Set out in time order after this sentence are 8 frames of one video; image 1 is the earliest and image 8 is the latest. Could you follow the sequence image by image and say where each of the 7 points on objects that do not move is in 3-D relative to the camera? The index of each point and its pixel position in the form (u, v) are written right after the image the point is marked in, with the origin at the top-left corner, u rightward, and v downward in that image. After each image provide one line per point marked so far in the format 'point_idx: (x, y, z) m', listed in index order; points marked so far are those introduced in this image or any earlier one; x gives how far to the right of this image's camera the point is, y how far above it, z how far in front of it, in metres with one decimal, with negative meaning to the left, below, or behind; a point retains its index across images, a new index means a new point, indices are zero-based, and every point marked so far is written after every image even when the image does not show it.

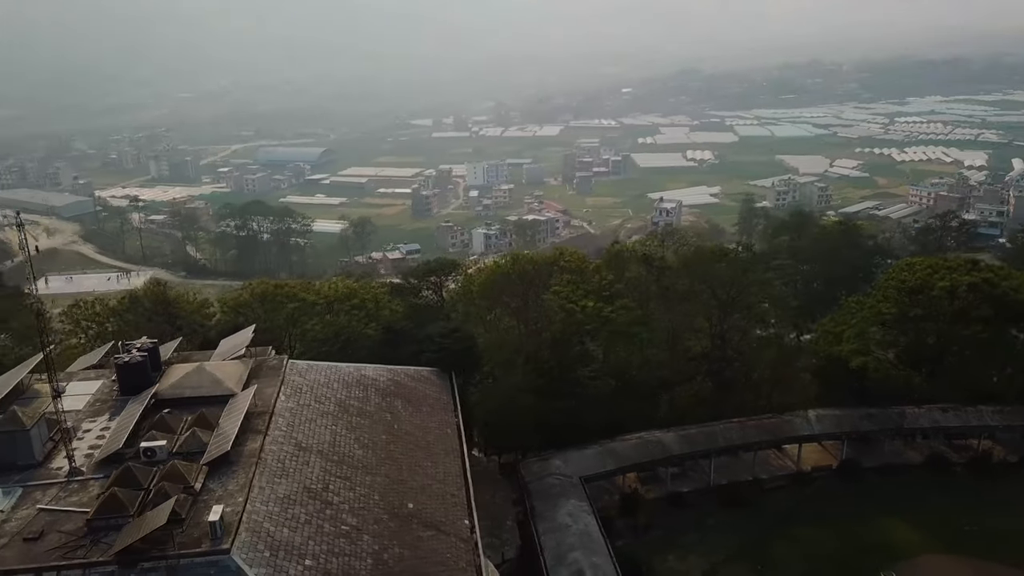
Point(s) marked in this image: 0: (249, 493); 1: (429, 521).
0: (-4.9, -3.8, +15.5) m
1: (-1.7, -5.0, +17.9) m
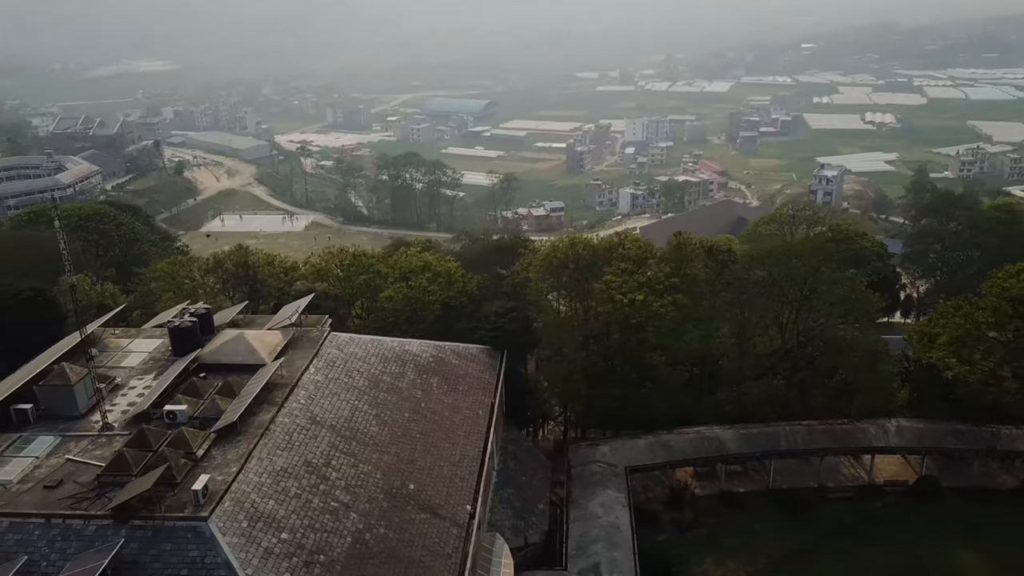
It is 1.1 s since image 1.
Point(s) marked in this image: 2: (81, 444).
0: (-5.3, -3.5, +16.7) m
1: (-1.9, -4.8, +18.5) m
2: (-8.9, -3.2, +17.3) m
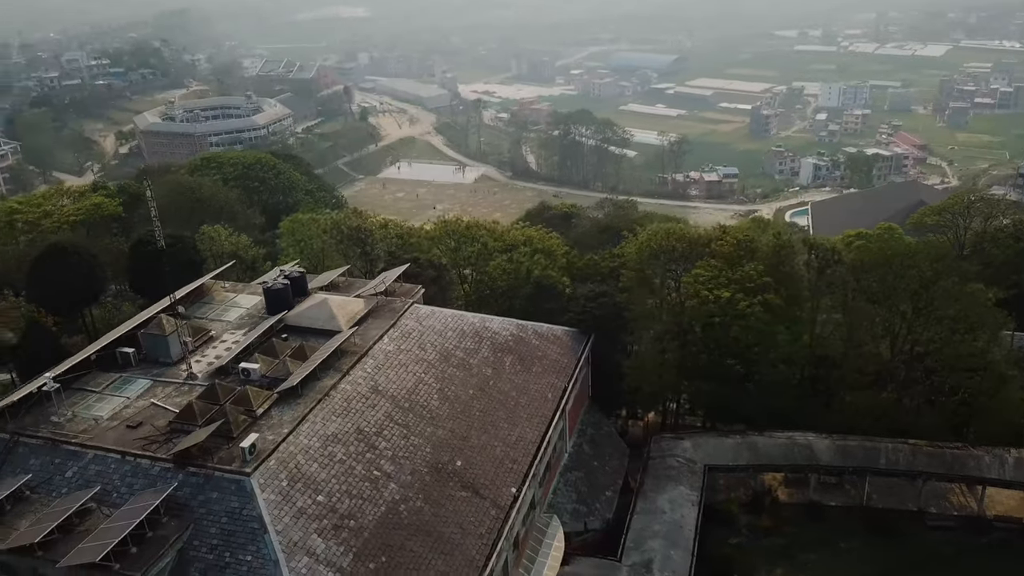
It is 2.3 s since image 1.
0: (-4.6, -2.9, +18.0) m
1: (-0.9, -4.4, +19.2) m
2: (-7.9, -2.4, +19.3) m
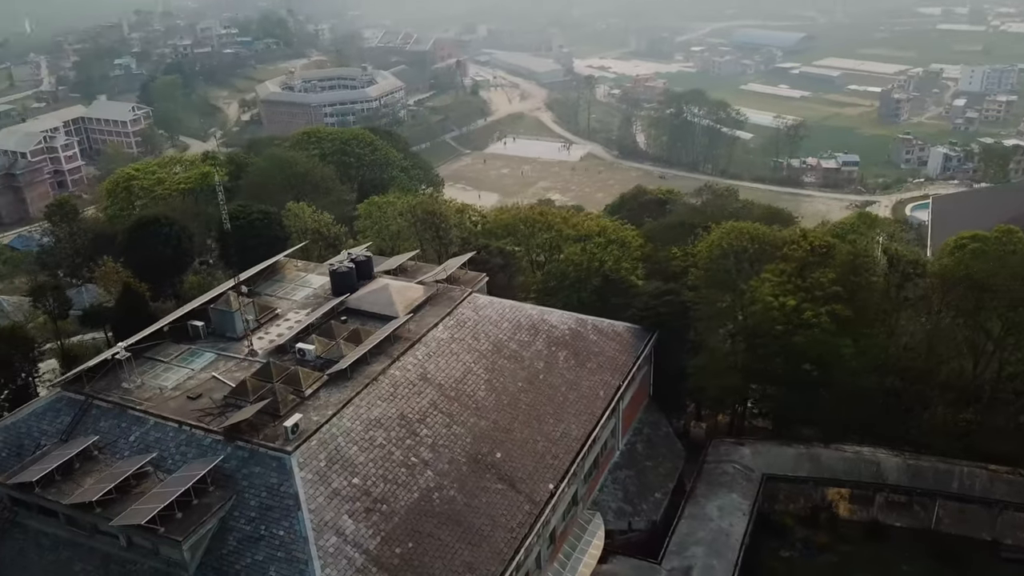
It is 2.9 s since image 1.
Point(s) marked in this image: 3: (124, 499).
0: (-3.8, -2.7, +18.7) m
1: (-0.1, -4.3, +19.5) m
2: (-6.9, -1.9, +20.4) m
3: (-7.8, -4.2, +16.9) m
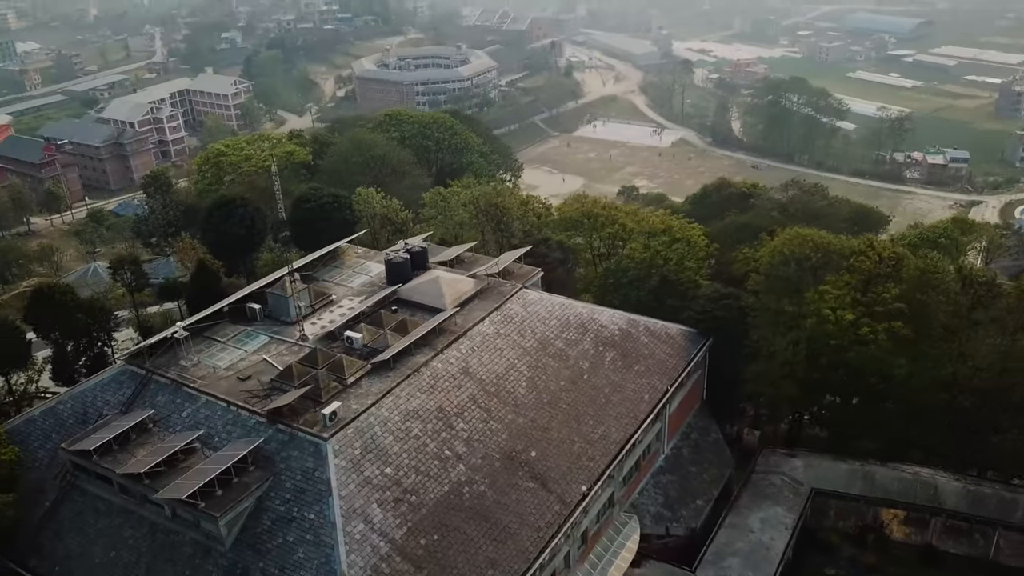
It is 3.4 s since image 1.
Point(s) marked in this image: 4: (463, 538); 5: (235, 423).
0: (-3.0, -2.5, +19.2) m
1: (+0.7, -4.4, +19.6) m
2: (-5.9, -1.5, +21.2) m
3: (-7.2, -3.9, +17.9) m
4: (-1.0, -5.2, +17.5) m
5: (-6.2, -3.0, +18.8) m
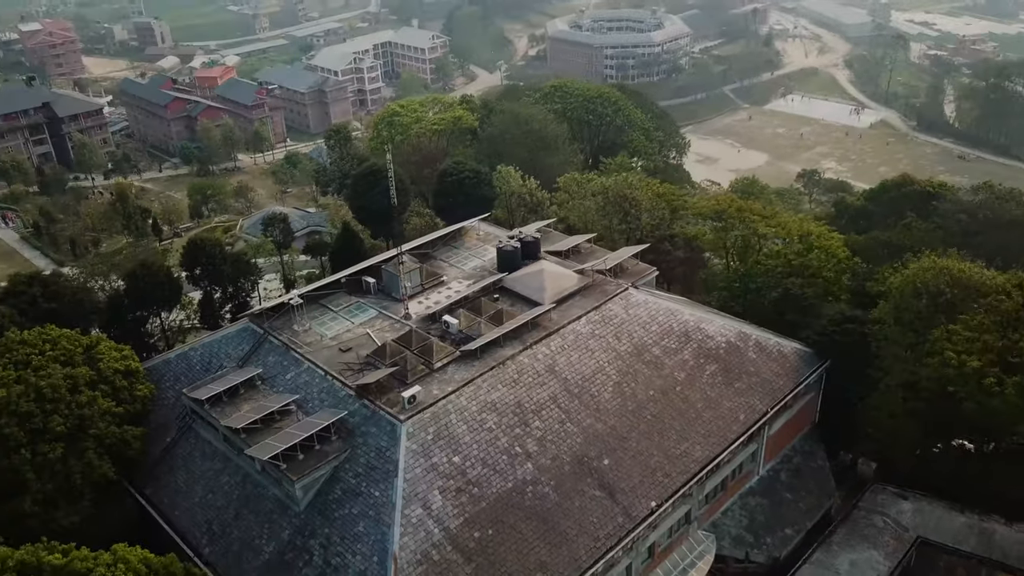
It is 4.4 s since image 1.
0: (-1.2, -2.4, +19.9) m
1: (+2.3, -4.6, +19.6) m
2: (-3.5, -1.0, +22.3) m
3: (-5.7, -3.3, +19.5) m
4: (+0.1, -5.3, +18.0) m
5: (-4.4, -2.5, +20.2) m
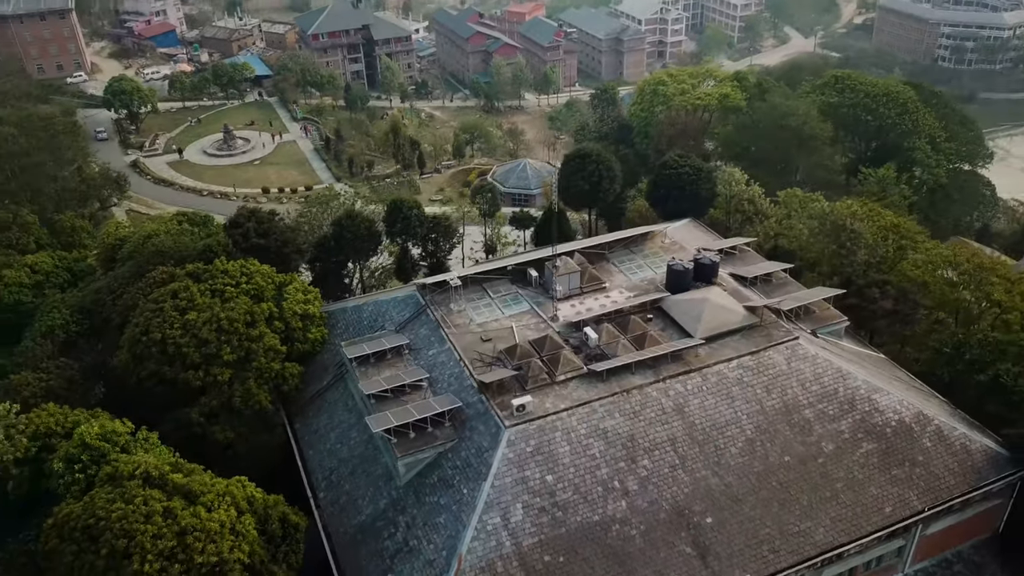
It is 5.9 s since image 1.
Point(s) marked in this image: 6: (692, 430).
0: (+1.5, -2.8, +19.7) m
1: (+4.3, -5.7, +18.6) m
2: (+0.5, -0.9, +22.6) m
3: (-3.0, -2.8, +20.9) m
4: (+1.6, -6.0, +17.8) m
5: (-1.4, -2.3, +21.0) m
6: (+4.3, -3.4, +20.0) m
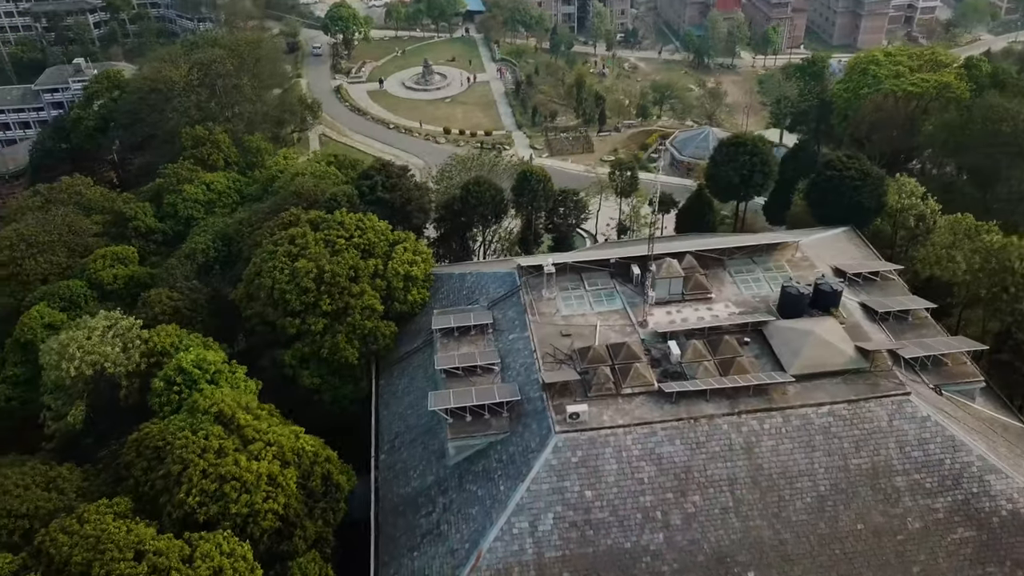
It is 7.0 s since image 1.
0: (+2.8, -3.1, +18.8) m
1: (+4.7, -6.4, +17.3) m
2: (+2.7, -0.9, +21.7) m
3: (-1.3, -2.3, +21.0) m
4: (+1.9, -6.3, +17.2) m
5: (+0.3, -2.0, +20.7) m
6: (+5.4, -4.1, +18.5) m
